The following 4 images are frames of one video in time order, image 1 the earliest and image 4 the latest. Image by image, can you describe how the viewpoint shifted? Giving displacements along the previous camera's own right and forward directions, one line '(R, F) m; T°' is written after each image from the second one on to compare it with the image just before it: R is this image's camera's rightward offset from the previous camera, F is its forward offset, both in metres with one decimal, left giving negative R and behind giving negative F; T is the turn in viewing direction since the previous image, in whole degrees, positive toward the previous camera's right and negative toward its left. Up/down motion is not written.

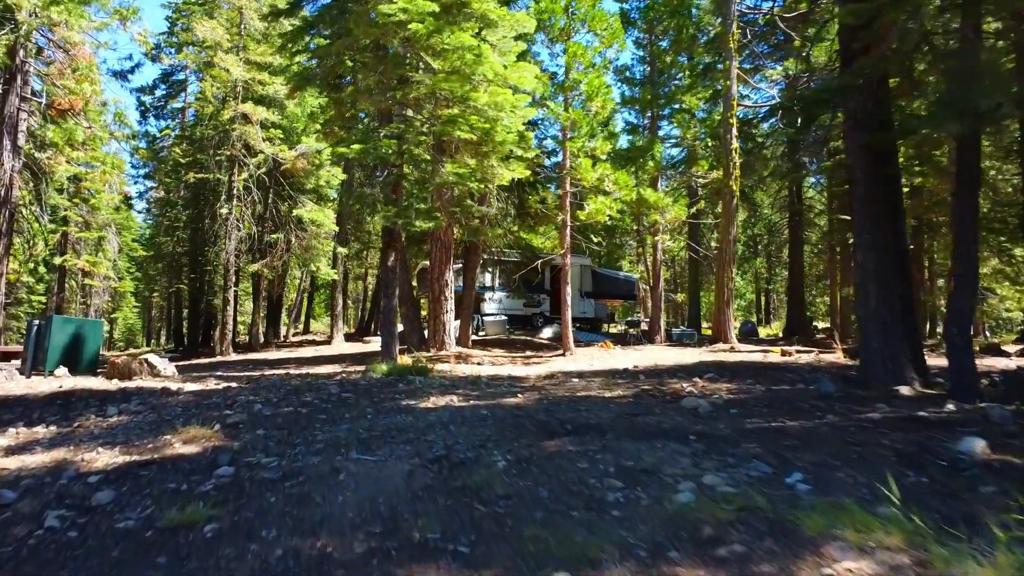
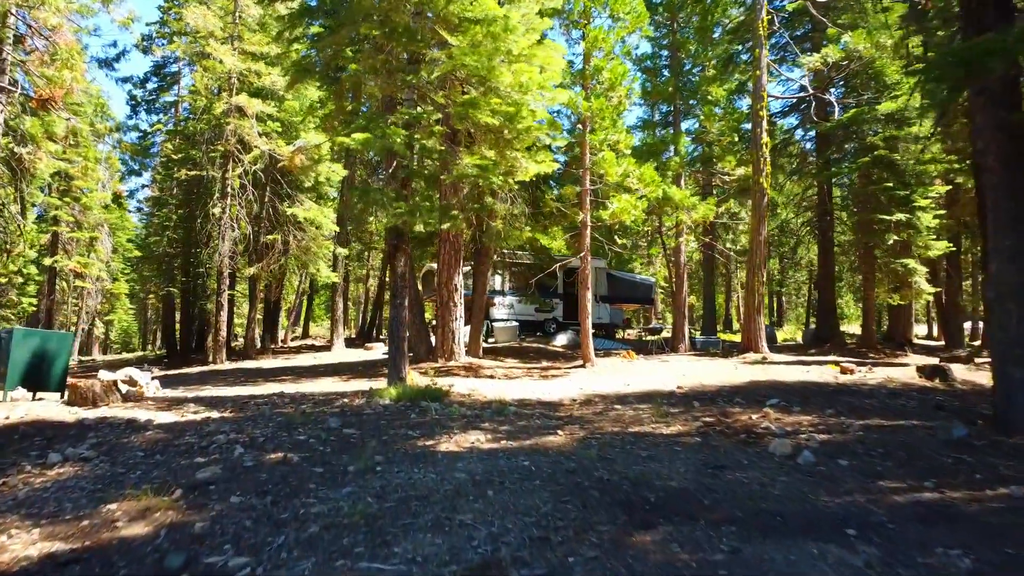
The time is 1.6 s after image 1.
(-0.3, +1.2) m; 0°
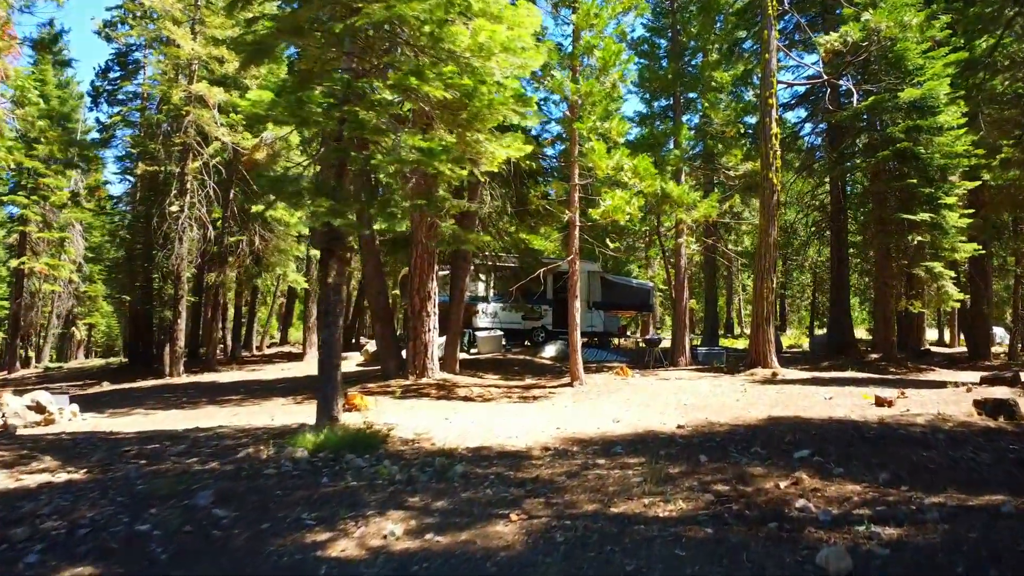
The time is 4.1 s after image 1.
(+0.4, +1.5) m; 0°
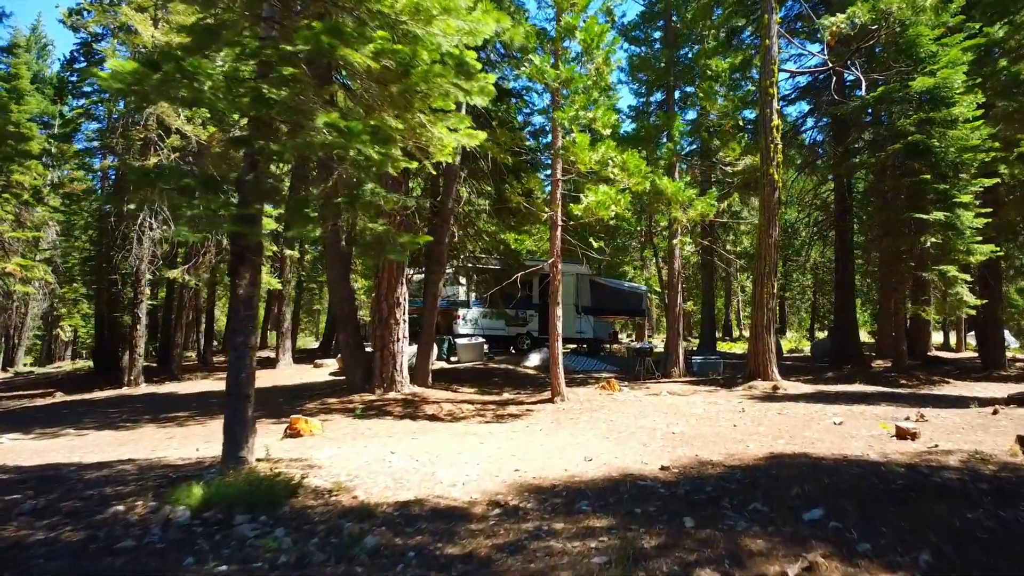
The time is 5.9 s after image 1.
(+0.4, +1.1) m; 0°
